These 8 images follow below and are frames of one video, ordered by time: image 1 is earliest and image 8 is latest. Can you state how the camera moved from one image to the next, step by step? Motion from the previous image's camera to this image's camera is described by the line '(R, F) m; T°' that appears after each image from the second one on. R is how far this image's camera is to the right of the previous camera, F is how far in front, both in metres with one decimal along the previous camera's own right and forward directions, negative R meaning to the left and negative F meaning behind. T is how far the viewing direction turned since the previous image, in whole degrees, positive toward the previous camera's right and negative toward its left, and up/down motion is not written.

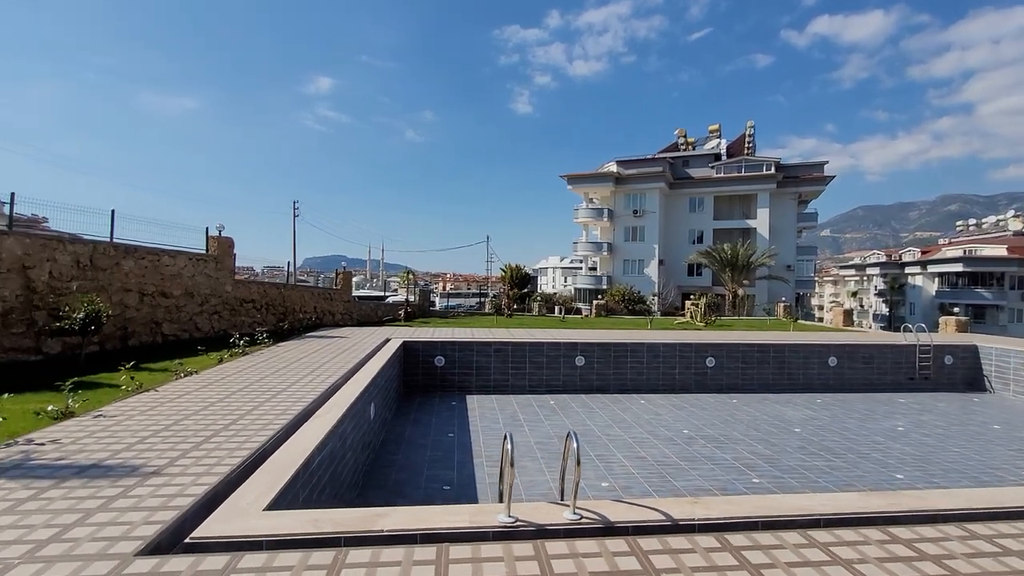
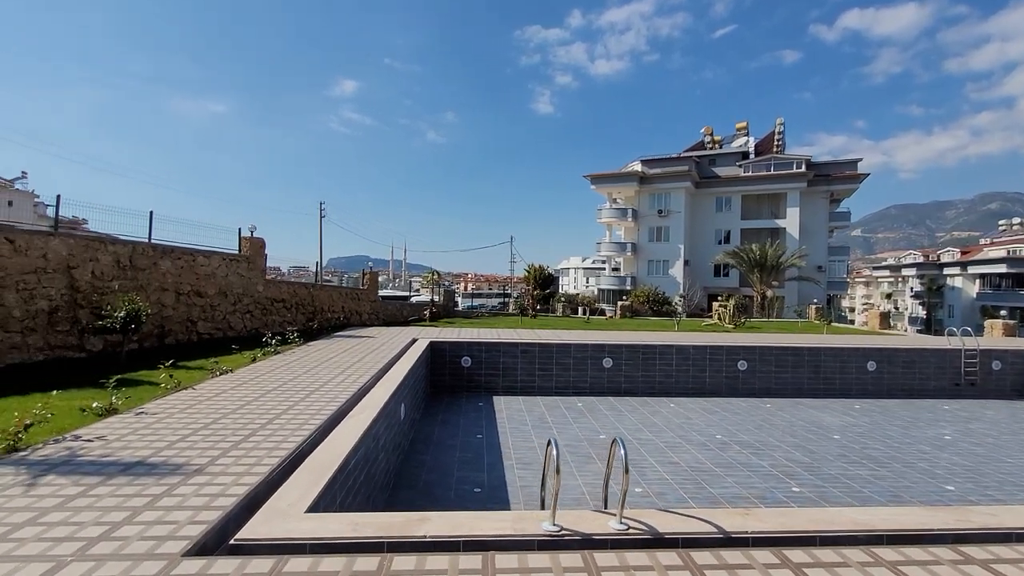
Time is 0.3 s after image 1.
(-0.1, +0.1) m; -2°
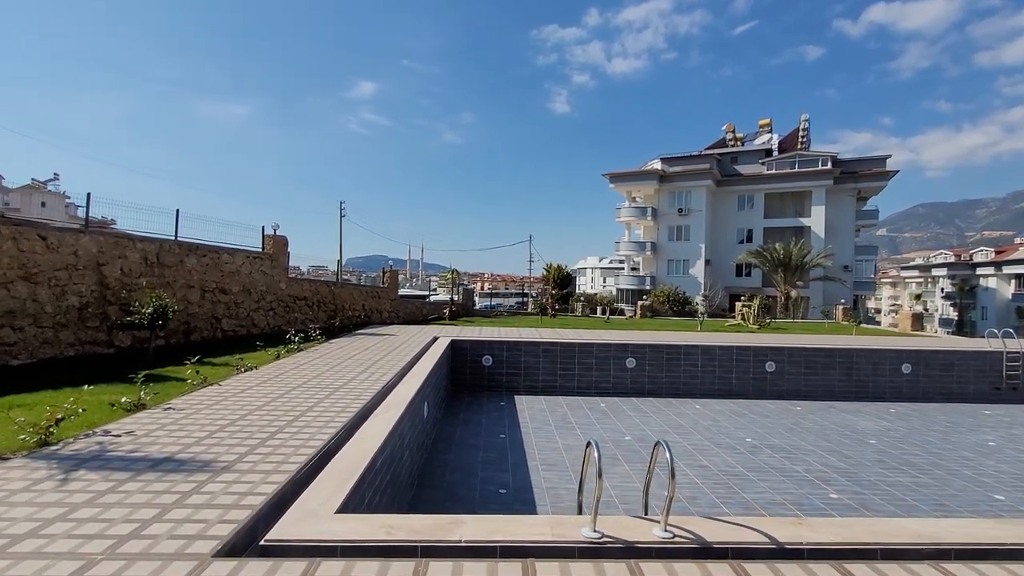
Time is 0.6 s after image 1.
(-0.1, +0.1) m; -2°
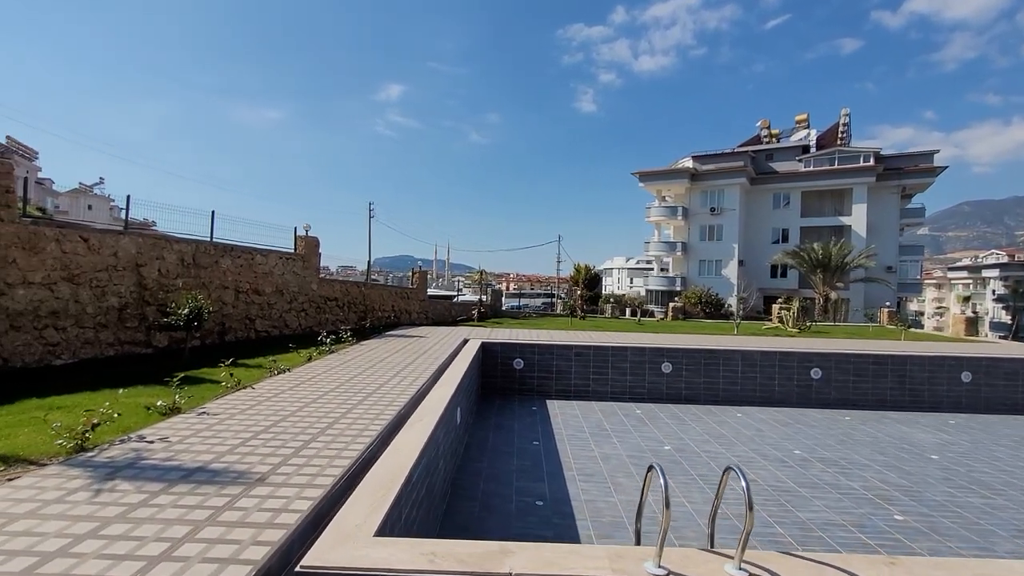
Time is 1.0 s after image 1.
(-0.1, +0.2) m; -3°
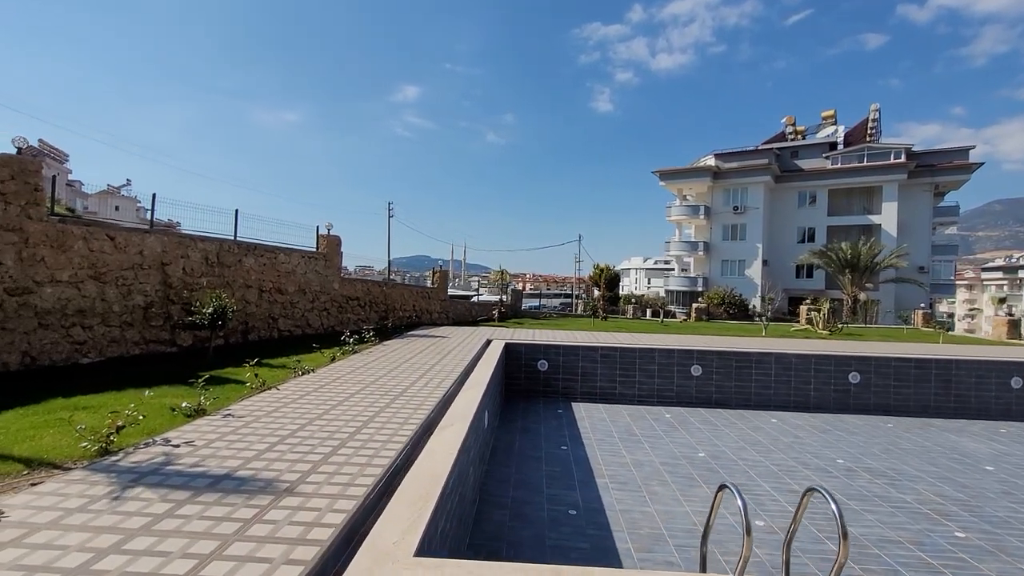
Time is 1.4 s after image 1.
(-0.2, +0.2) m; -2°
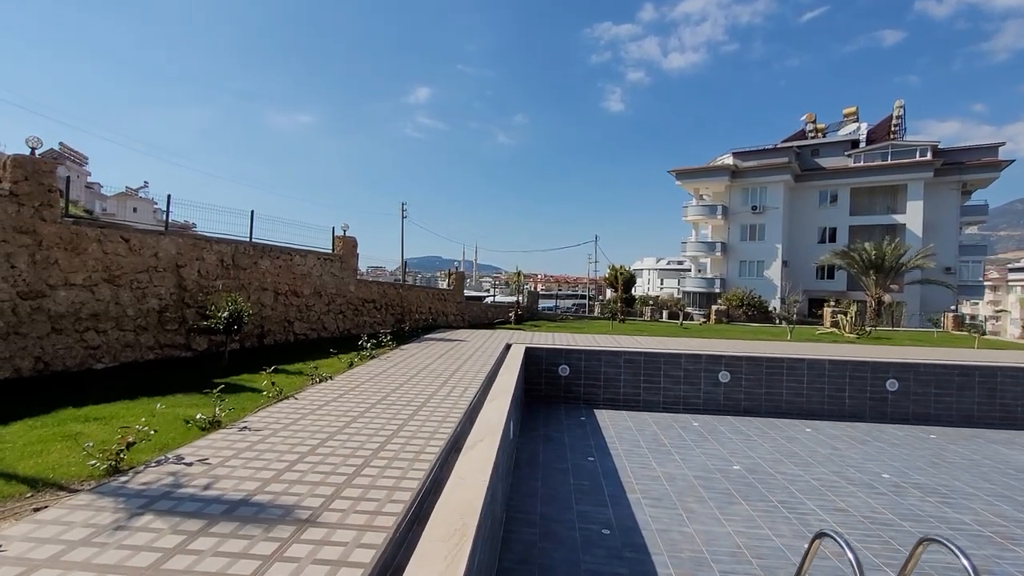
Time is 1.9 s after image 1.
(-0.2, +0.3) m; -1°
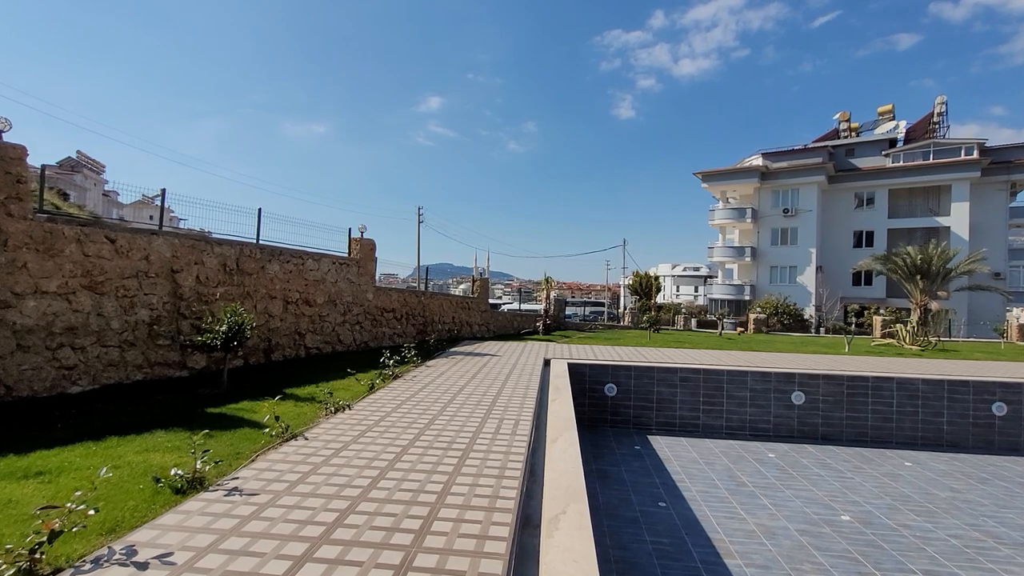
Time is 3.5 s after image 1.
(-0.5, +1.1) m; -1°
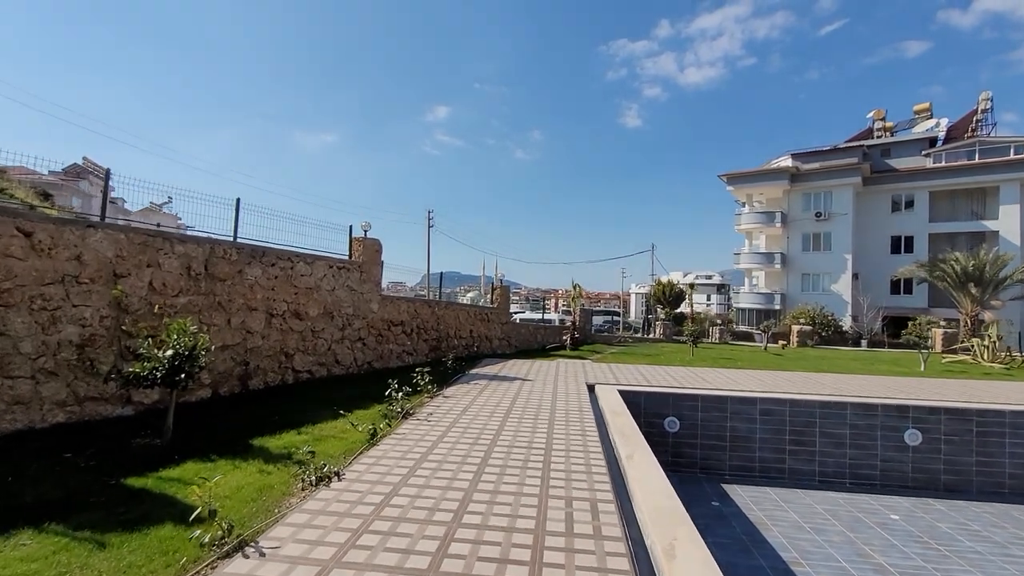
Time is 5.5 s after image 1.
(-0.4, +1.5) m; -1°
